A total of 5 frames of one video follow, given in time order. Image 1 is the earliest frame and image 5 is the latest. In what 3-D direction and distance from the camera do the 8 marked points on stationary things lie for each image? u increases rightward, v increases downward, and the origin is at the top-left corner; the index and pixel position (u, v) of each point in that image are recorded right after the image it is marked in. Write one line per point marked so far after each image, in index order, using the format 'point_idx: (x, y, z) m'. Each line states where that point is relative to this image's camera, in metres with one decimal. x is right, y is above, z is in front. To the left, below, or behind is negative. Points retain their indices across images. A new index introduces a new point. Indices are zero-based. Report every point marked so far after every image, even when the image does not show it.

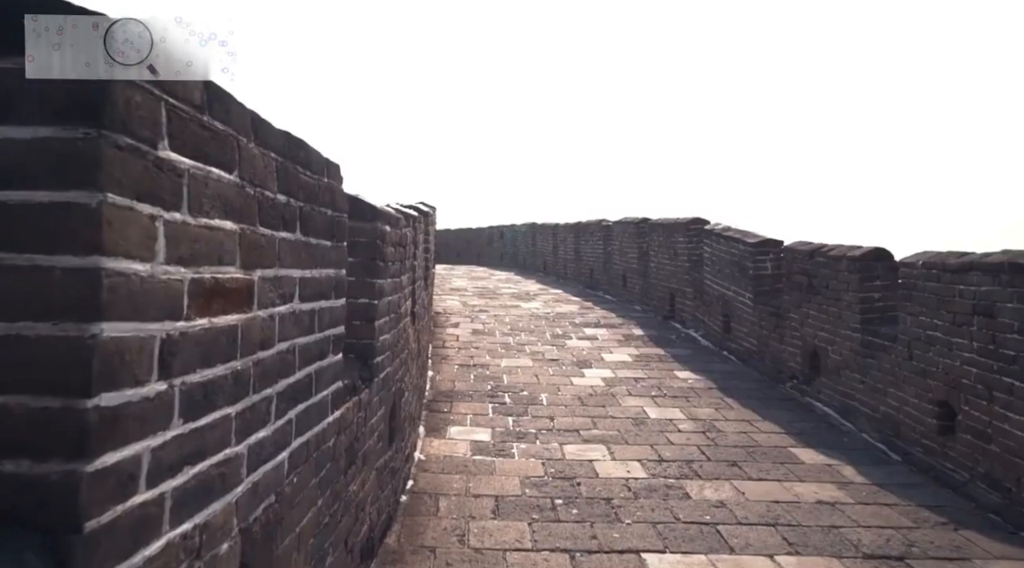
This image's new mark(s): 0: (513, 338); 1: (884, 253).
0: (0.0, -0.7, +9.2) m
1: (+3.1, +0.3, +6.2) m
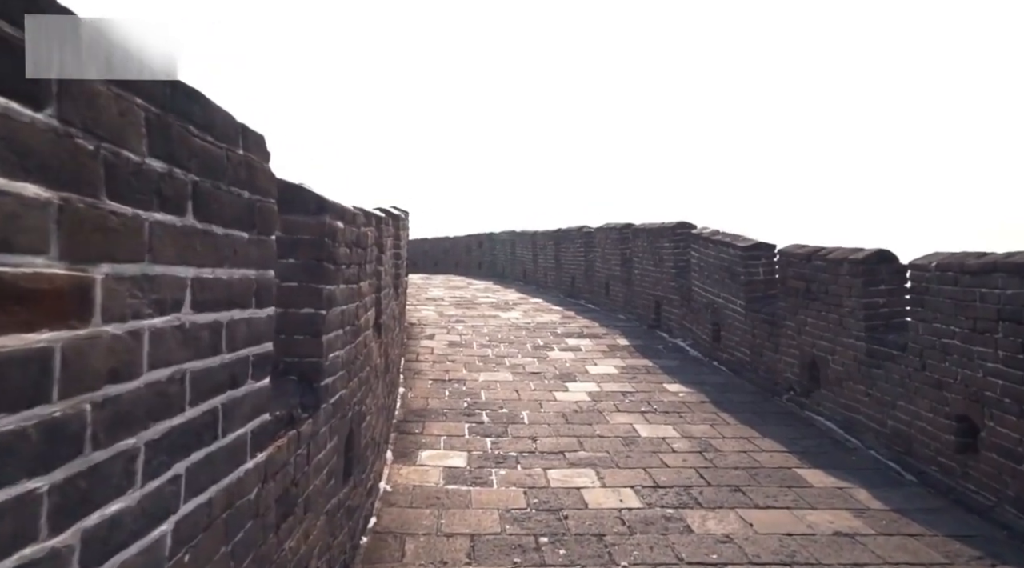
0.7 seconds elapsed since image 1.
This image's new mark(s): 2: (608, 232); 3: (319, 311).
0: (-0.2, -0.8, +8.7) m
1: (+2.9, +0.2, +5.8) m
2: (+1.6, +0.9, +12.6) m
3: (-0.7, -0.1, +2.6) m
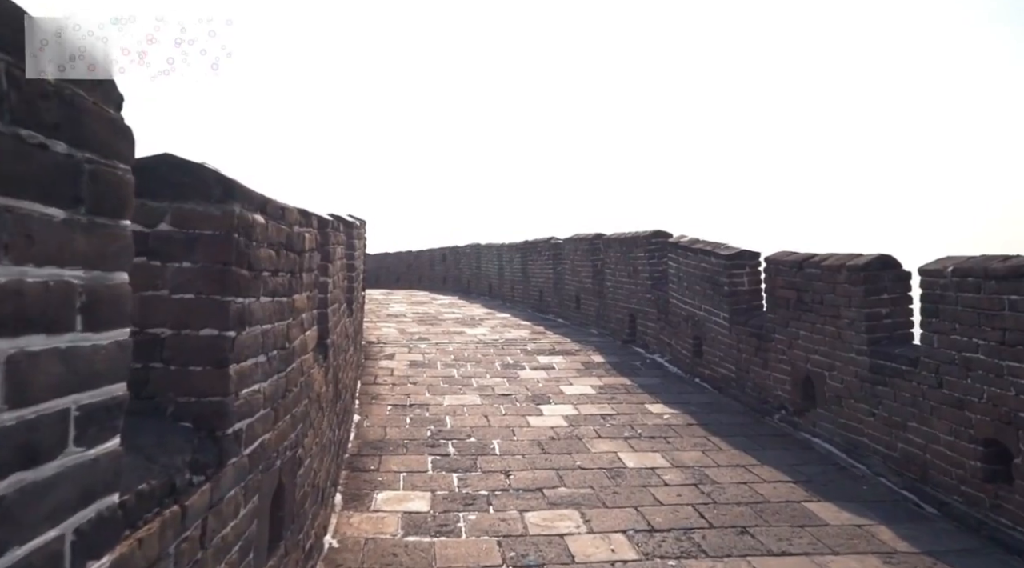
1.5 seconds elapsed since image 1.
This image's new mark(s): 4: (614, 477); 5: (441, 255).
0: (-0.6, -0.9, +8.0) m
1: (+2.7, +0.2, +5.3) m
2: (+1.1, +0.7, +12.0) m
3: (-0.7, -0.1, +1.9) m
4: (+0.6, -1.2, +4.7) m
5: (-1.9, +0.8, +19.6) m
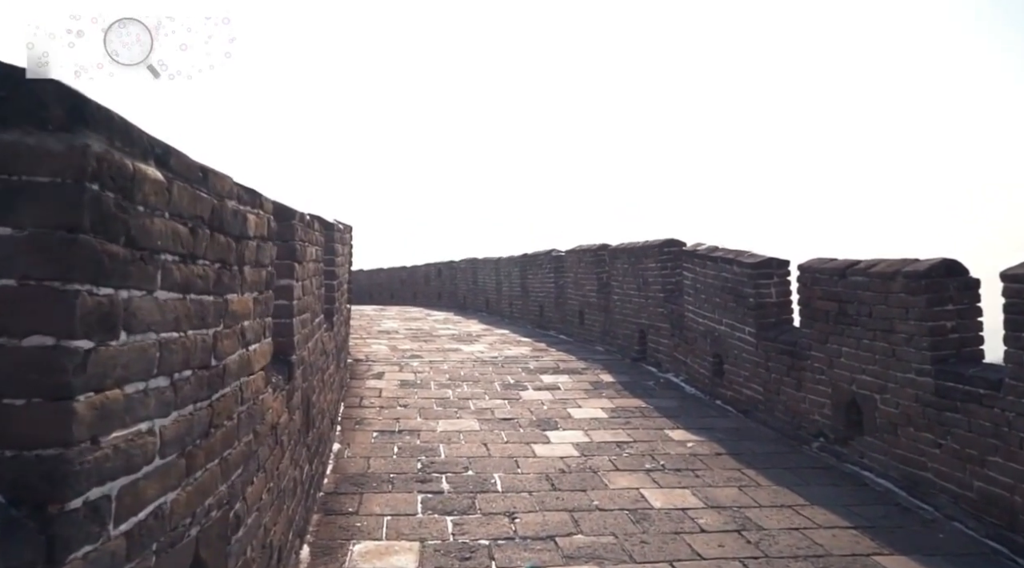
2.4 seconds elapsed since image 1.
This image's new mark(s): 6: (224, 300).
0: (-0.6, -1.0, +7.3) m
1: (+2.7, +0.1, +4.6) m
2: (+1.1, +0.5, +11.3) m
3: (-0.7, -0.1, +1.2) m
4: (+0.7, -1.3, +4.0) m
5: (-1.9, +0.4, +18.8) m
6: (-0.8, 0.0, +2.0) m
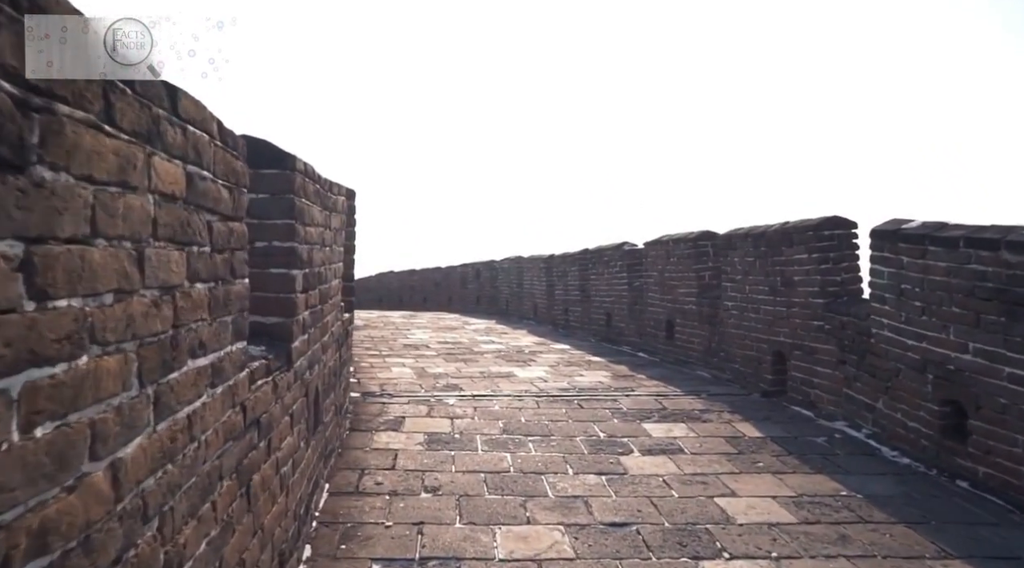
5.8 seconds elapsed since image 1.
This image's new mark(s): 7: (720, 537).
0: (0.0, -1.0, +4.4) m
1: (+3.2, +0.1, +1.6) m
2: (+1.8, +0.4, +8.4) m
3: (-0.4, 0.0, -1.6) m
4: (+1.1, -1.2, +1.1) m
5: (-0.8, +0.3, +16.1) m
6: (-0.4, 0.0, -0.8) m
7: (+0.9, -1.1, +3.3) m
